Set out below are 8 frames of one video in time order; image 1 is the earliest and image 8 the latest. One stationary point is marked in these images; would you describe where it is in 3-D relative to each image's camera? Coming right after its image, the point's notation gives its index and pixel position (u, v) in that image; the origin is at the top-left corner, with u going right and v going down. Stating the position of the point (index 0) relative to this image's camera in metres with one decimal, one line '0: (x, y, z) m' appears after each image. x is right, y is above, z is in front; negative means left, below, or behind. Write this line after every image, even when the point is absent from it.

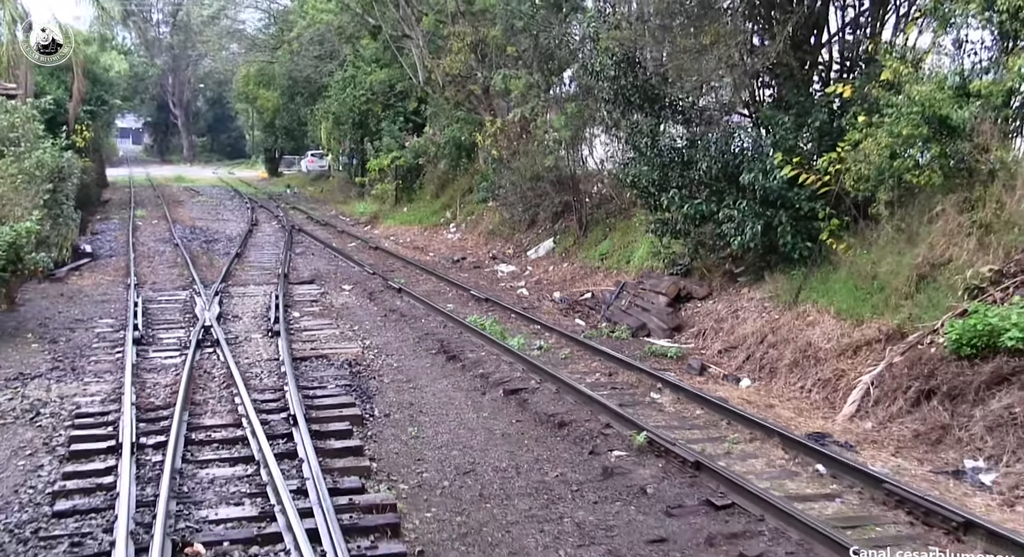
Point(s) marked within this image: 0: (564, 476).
0: (+0.4, -1.4, +7.2) m
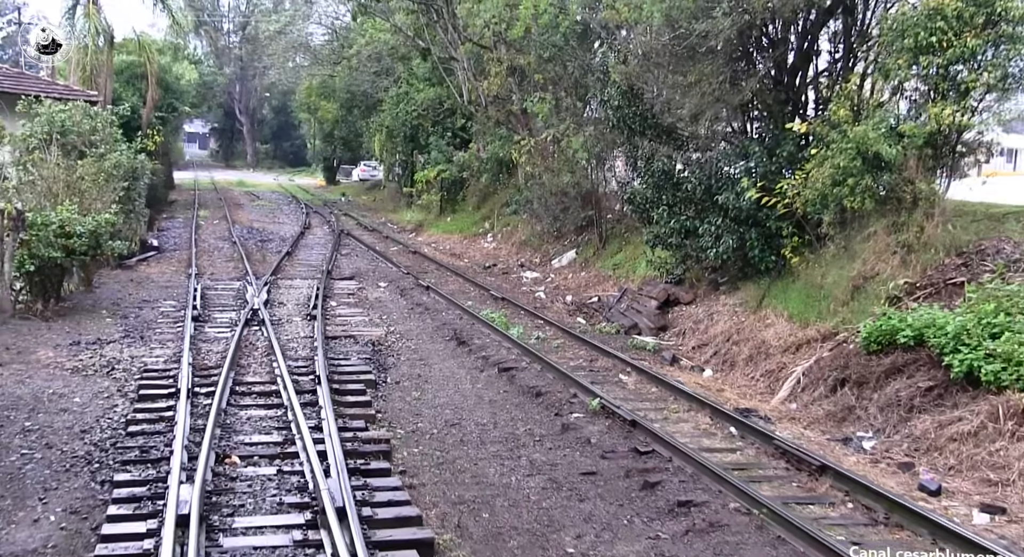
0: (+0.2, -1.3, +9.0) m
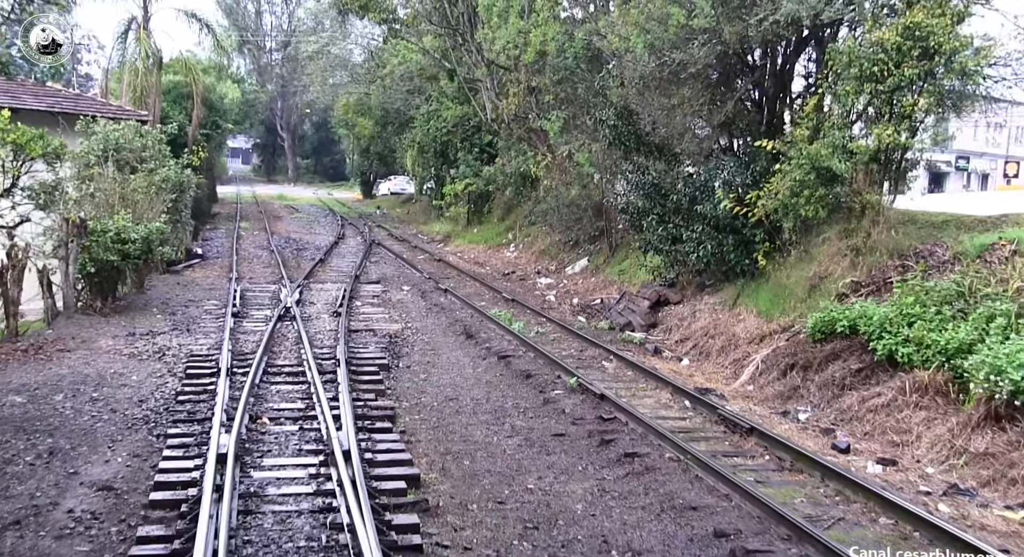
0: (0.0, -1.3, +10.5) m
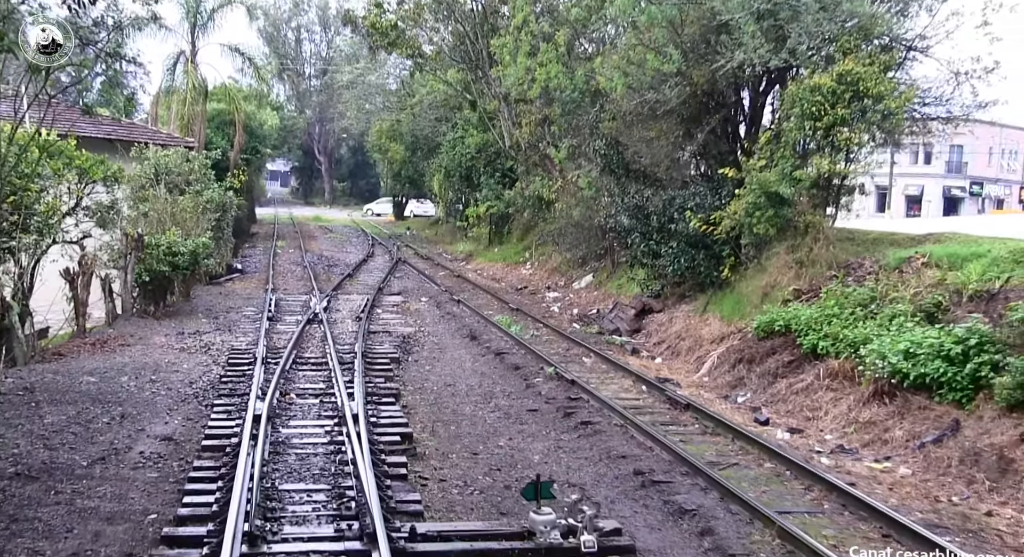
0: (-0.1, -1.3, +12.5) m
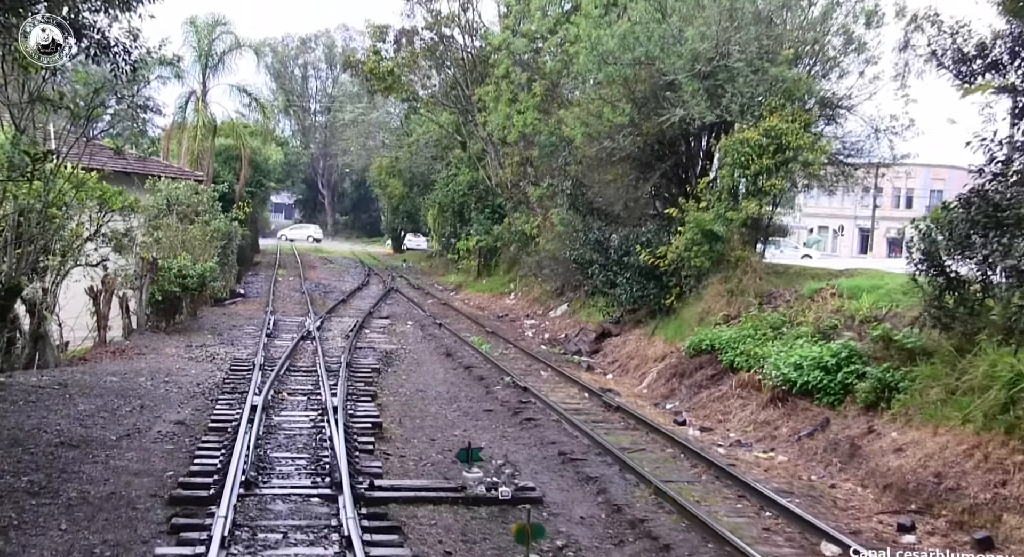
0: (-0.7, -1.6, +14.5) m
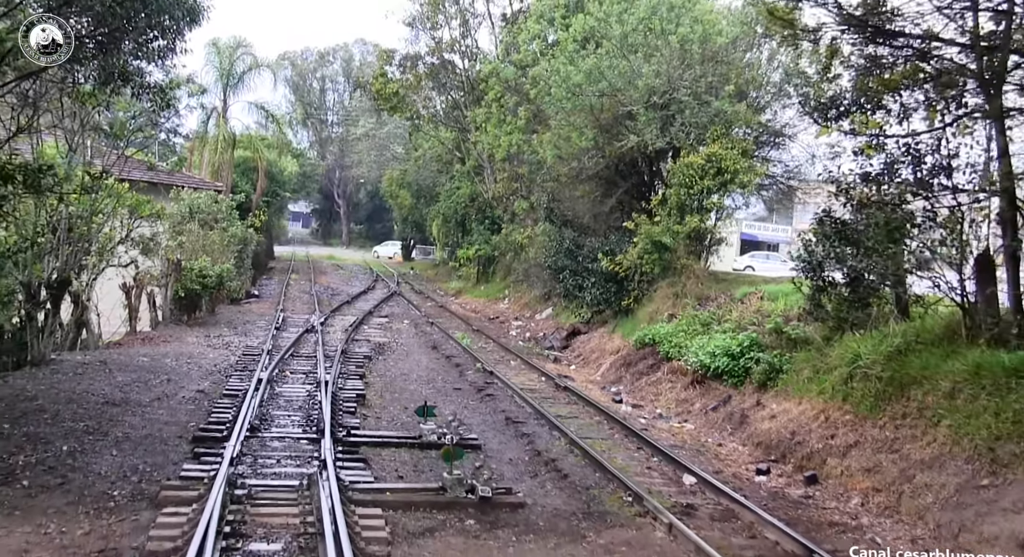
0: (-1.2, -1.6, +17.0) m
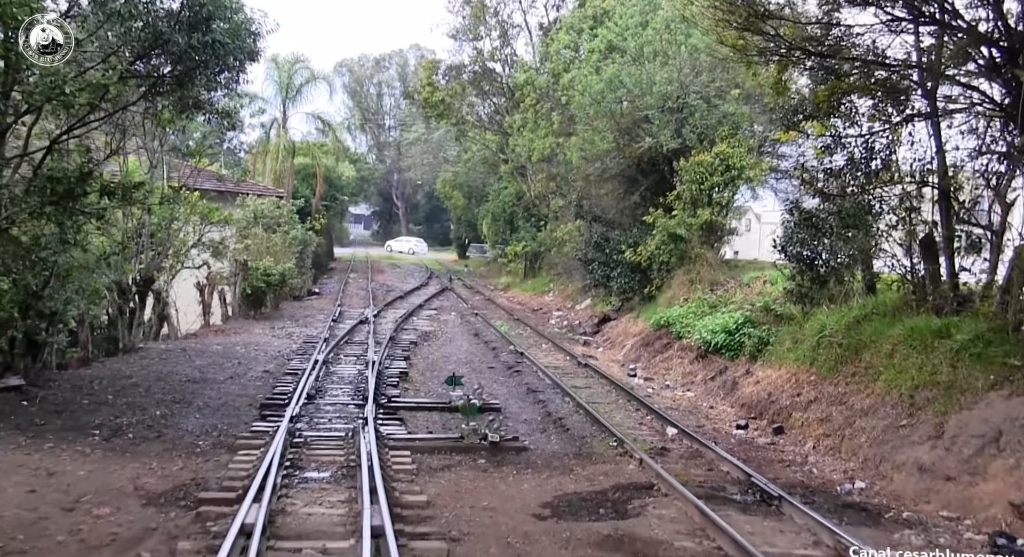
0: (-0.6, -1.5, +19.1) m
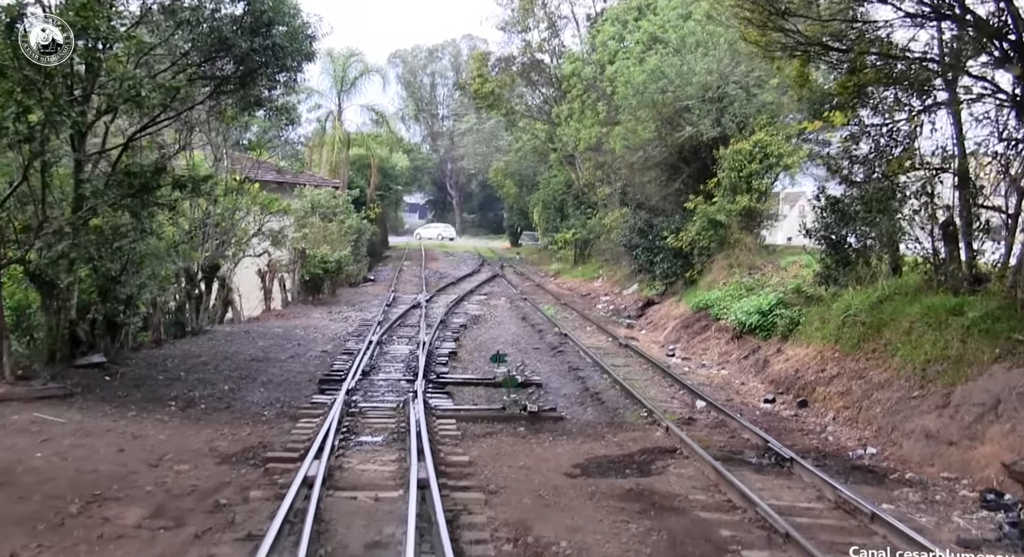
0: (+0.3, -1.2, +20.0) m
